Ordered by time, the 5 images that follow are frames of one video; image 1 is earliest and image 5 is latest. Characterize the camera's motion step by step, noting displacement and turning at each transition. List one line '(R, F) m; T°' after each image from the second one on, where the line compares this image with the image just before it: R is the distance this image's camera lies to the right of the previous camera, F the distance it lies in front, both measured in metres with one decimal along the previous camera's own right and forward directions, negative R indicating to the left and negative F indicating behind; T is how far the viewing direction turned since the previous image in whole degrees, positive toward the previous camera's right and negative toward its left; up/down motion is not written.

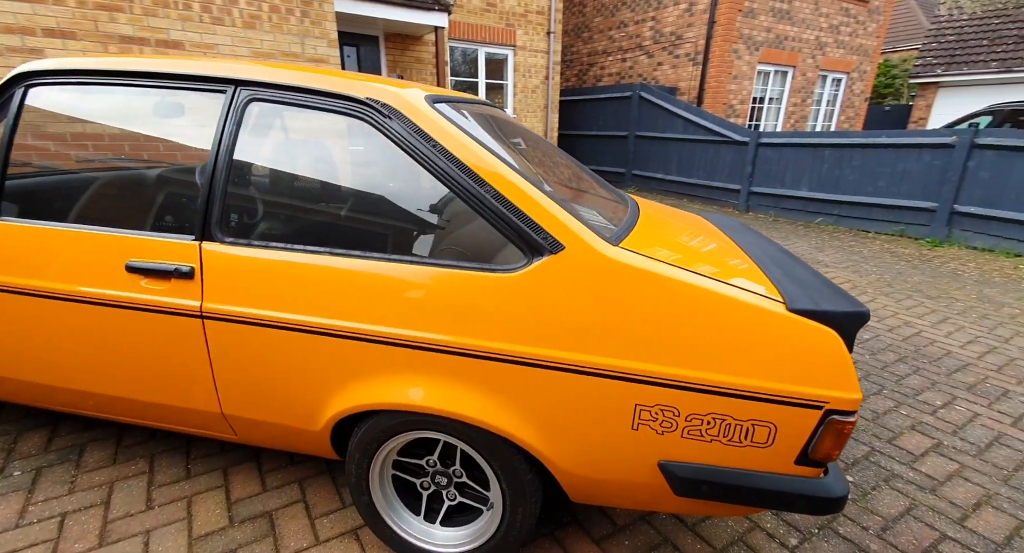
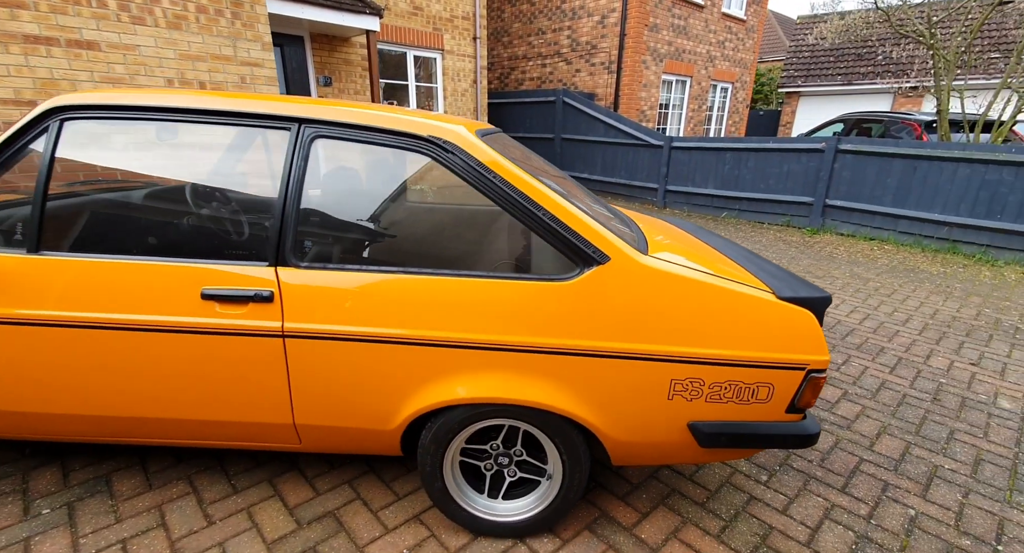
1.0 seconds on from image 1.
(-0.5, -0.2) m; +10°
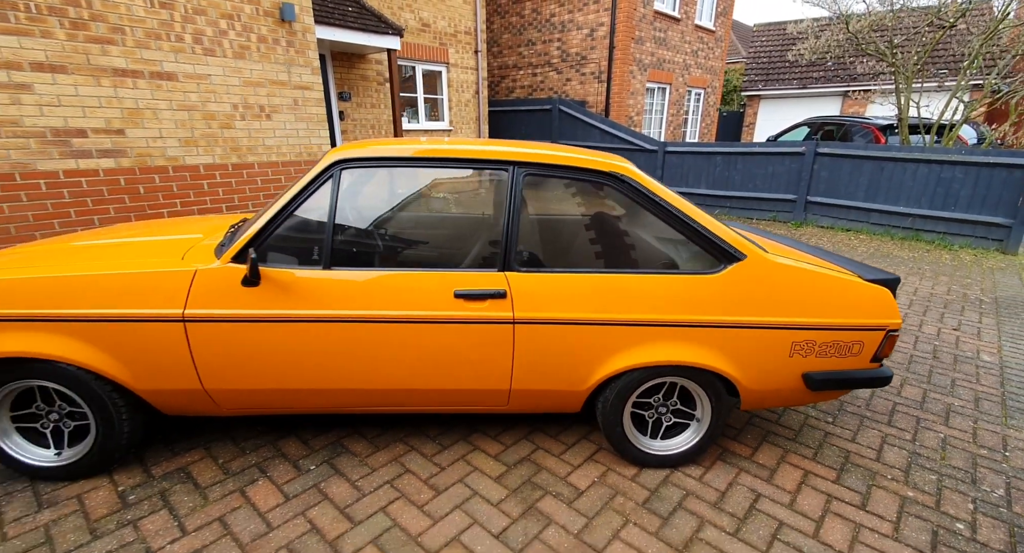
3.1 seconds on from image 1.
(-1.0, -0.6) m; +4°
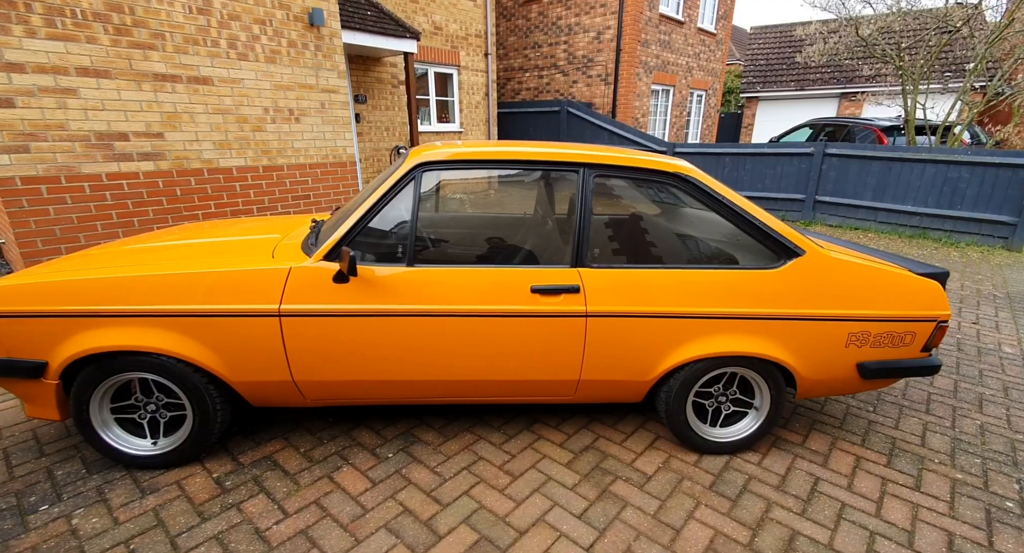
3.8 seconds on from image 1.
(-0.4, -0.1) m; +1°
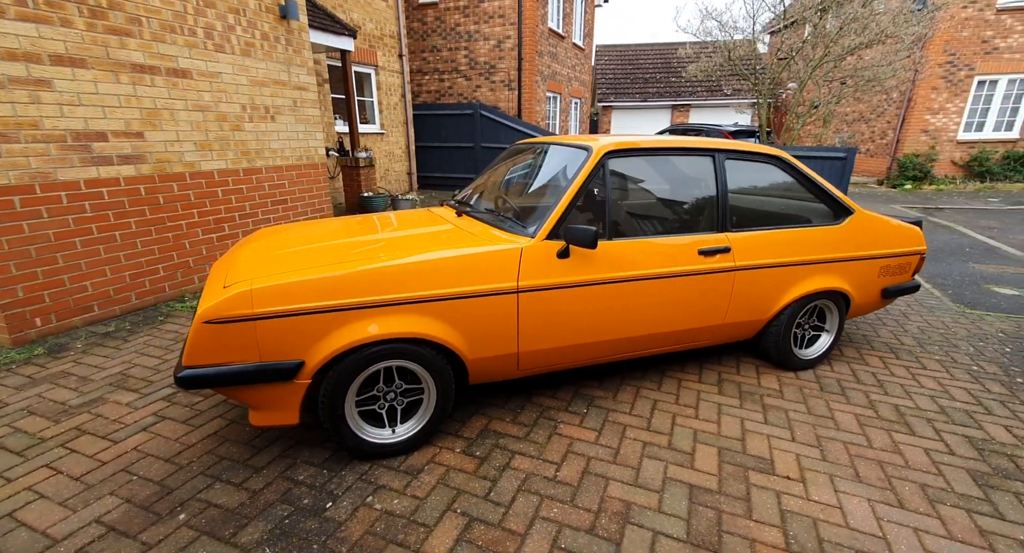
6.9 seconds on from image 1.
(-1.8, -0.1) m; +16°
